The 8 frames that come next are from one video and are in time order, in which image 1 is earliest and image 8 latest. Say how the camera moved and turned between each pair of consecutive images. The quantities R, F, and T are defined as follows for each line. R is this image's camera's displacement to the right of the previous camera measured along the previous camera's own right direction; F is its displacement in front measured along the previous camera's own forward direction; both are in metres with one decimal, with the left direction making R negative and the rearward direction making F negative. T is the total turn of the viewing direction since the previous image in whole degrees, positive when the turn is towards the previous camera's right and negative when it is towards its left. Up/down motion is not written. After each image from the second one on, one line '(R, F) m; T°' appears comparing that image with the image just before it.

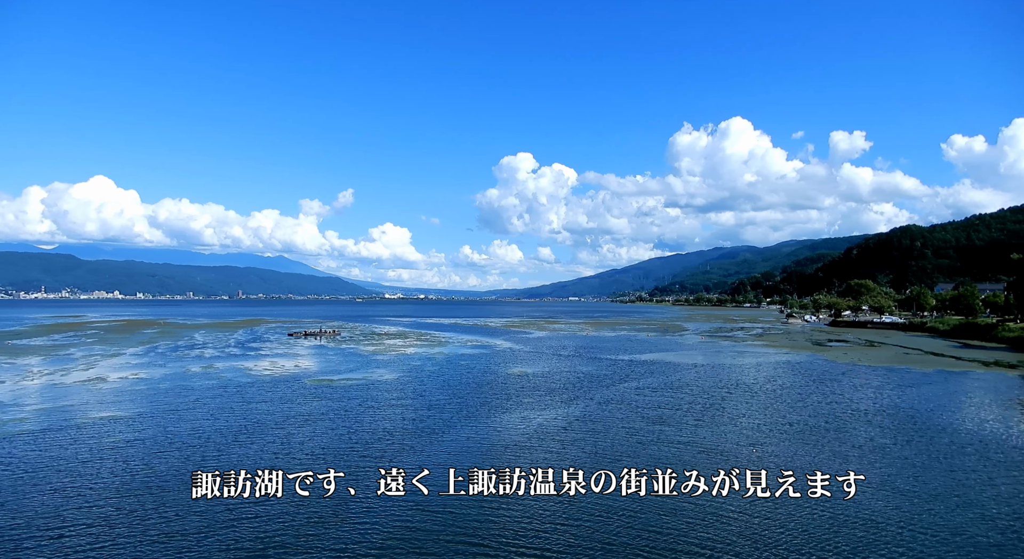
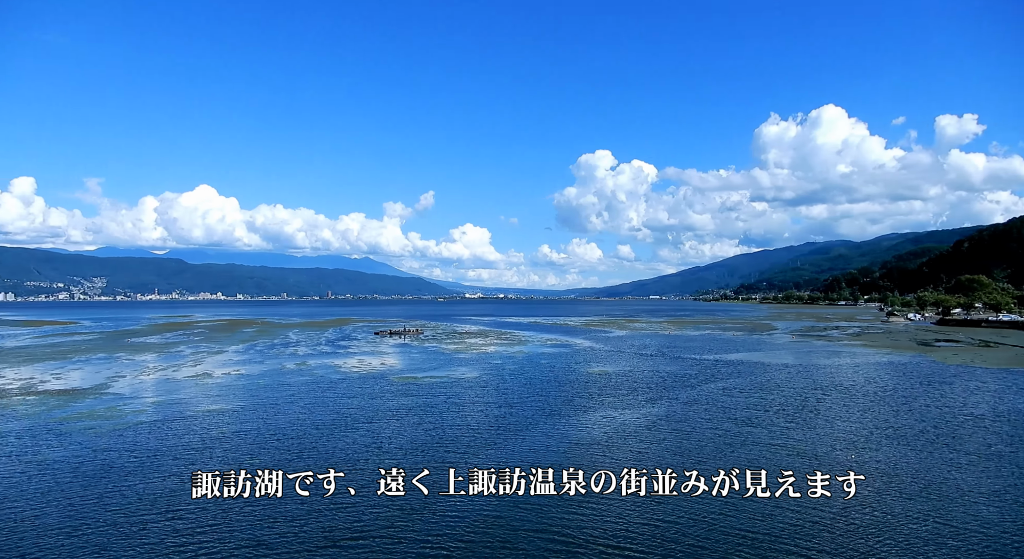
(-0.1, -0.2) m; -6°
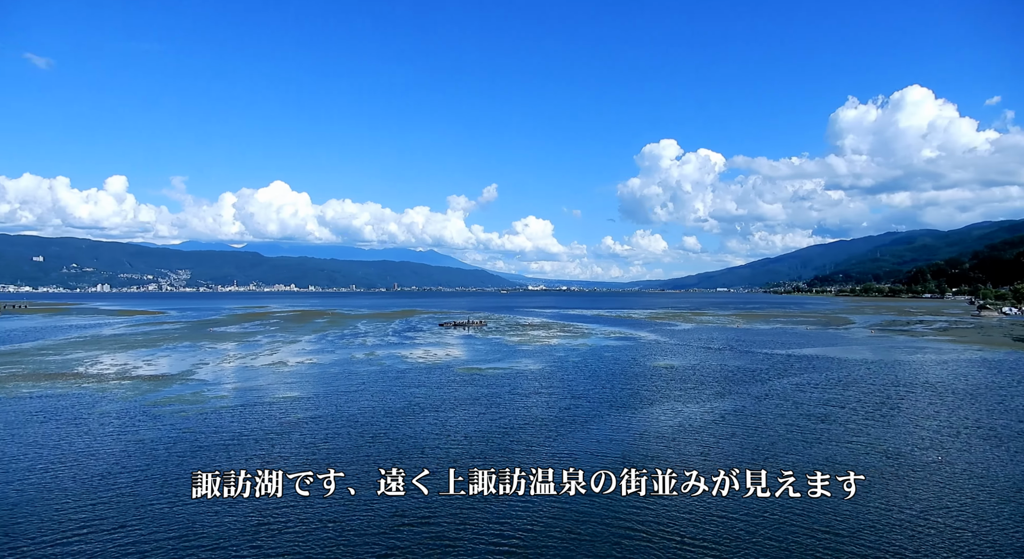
(-0.2, -0.2) m; -5°
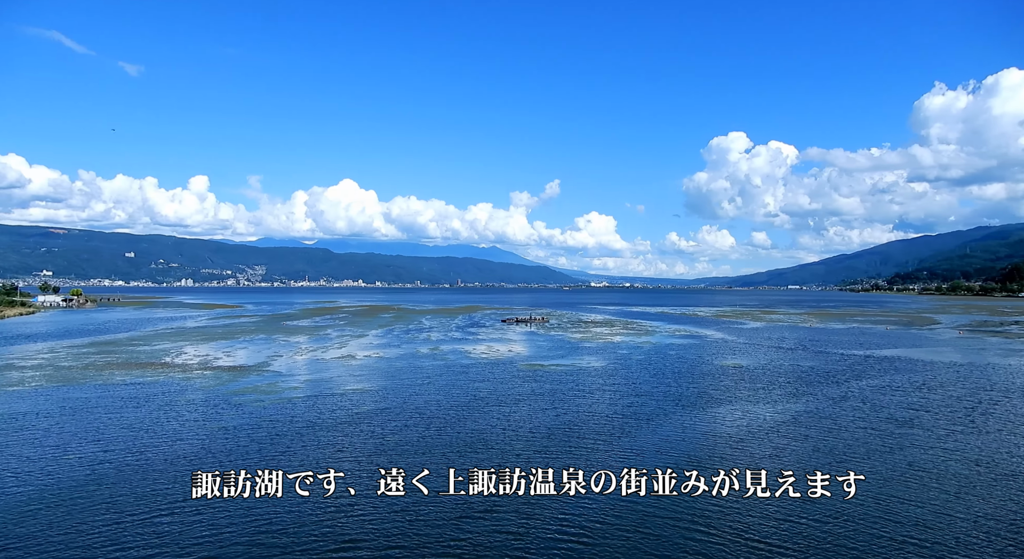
(-0.2, -0.1) m; -5°
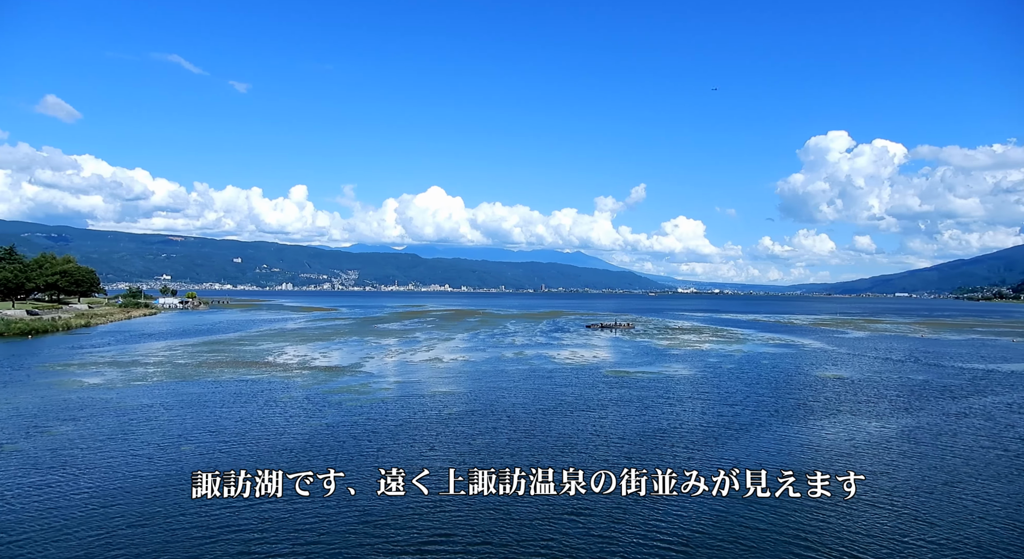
(-0.1, -0.7) m; -7°
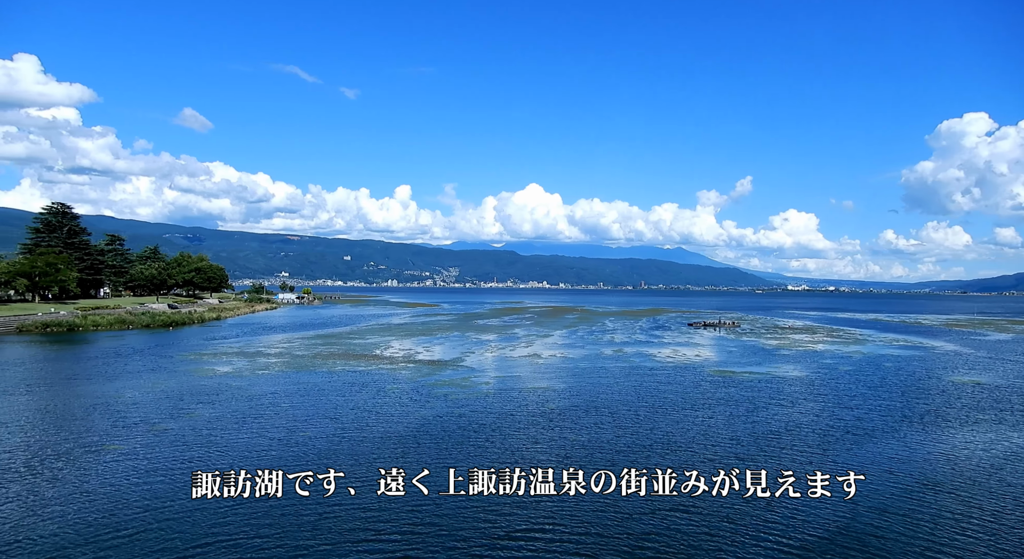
(0.0, -0.8) m; -8°
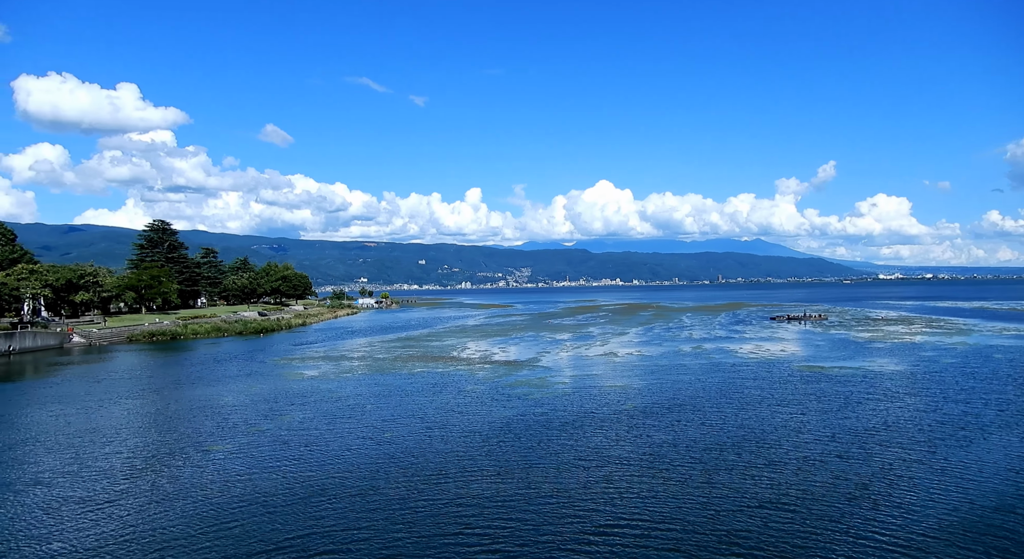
(-0.1, -0.4) m; -6°
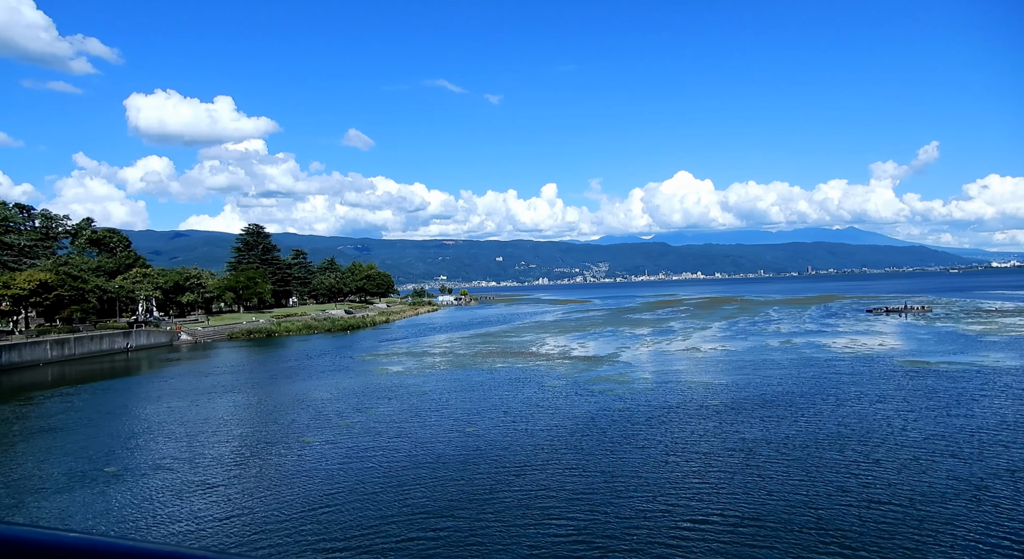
(0.0, -0.4) m; -6°
